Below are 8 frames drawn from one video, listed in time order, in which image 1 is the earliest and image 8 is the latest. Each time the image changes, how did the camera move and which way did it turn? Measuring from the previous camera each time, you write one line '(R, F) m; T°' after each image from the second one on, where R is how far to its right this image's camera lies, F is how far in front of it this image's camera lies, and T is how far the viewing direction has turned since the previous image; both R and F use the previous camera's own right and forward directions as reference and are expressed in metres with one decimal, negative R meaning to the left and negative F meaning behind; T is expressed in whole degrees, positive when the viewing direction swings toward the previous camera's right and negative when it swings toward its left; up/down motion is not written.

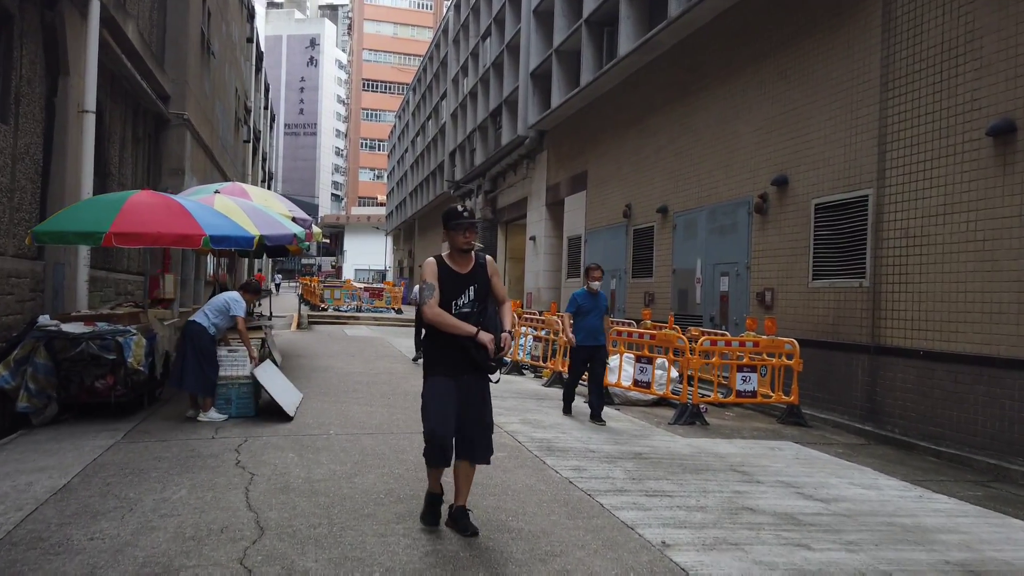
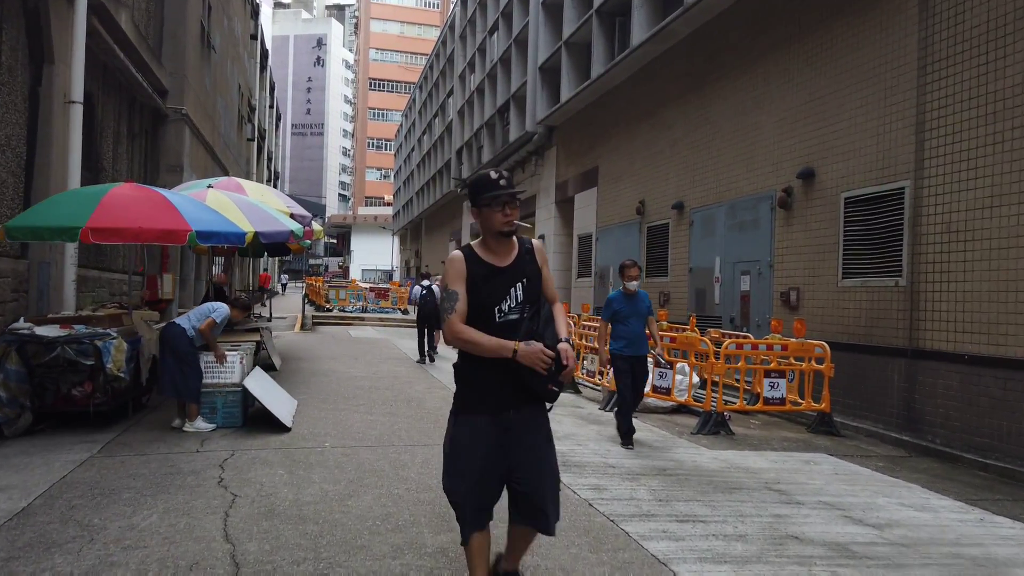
(0.0, +0.6) m; -1°
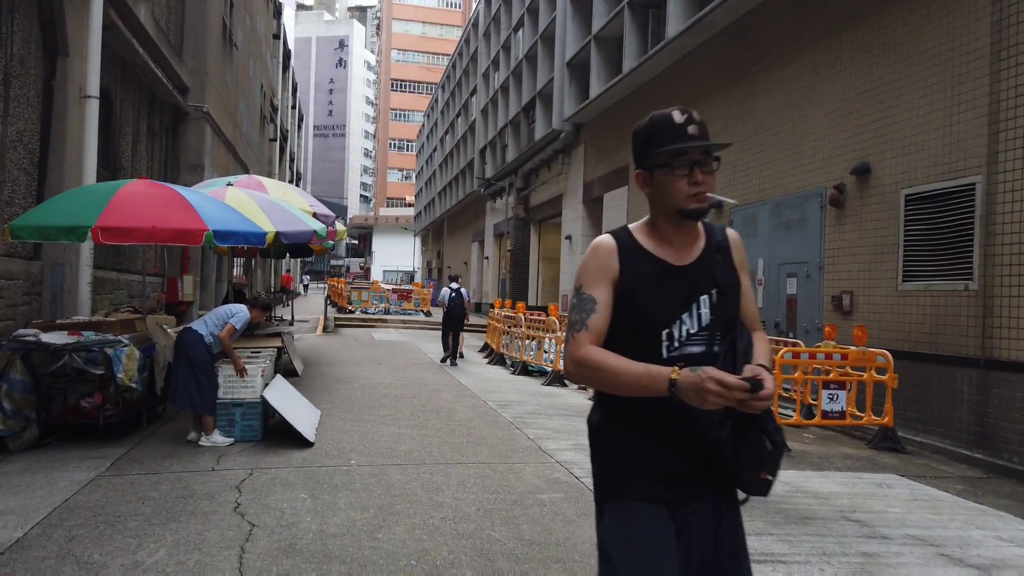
(-0.2, +0.5) m; -2°
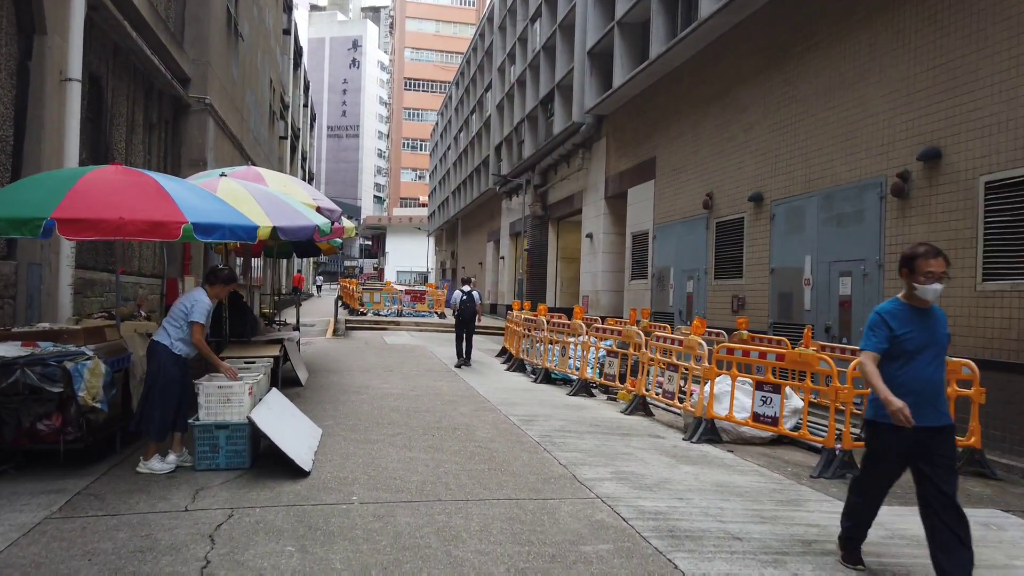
(-0.1, +1.0) m; -1°
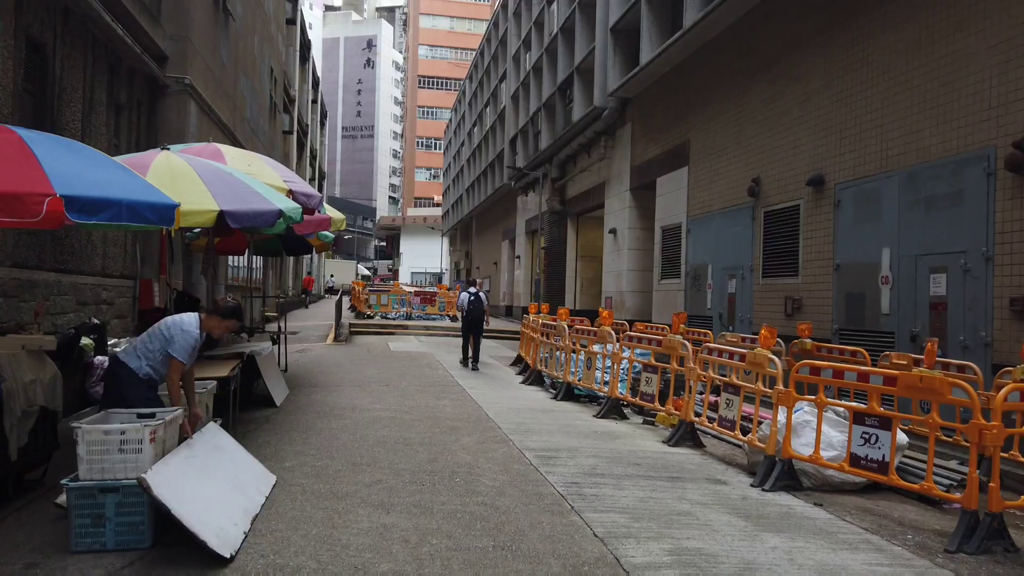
(0.0, +1.7) m; -1°
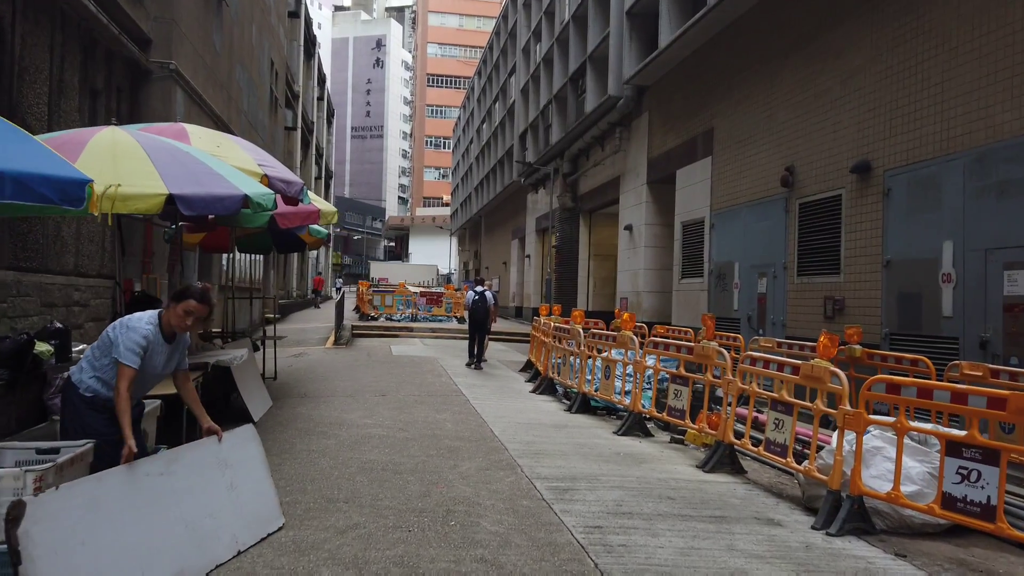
(0.0, +1.0) m; -1°
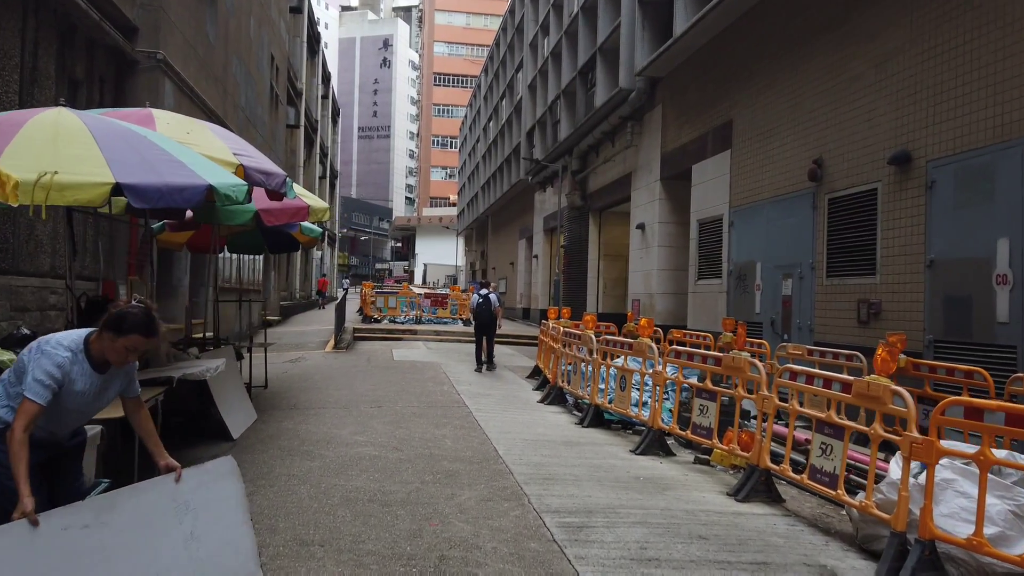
(0.0, +0.7) m; -1°
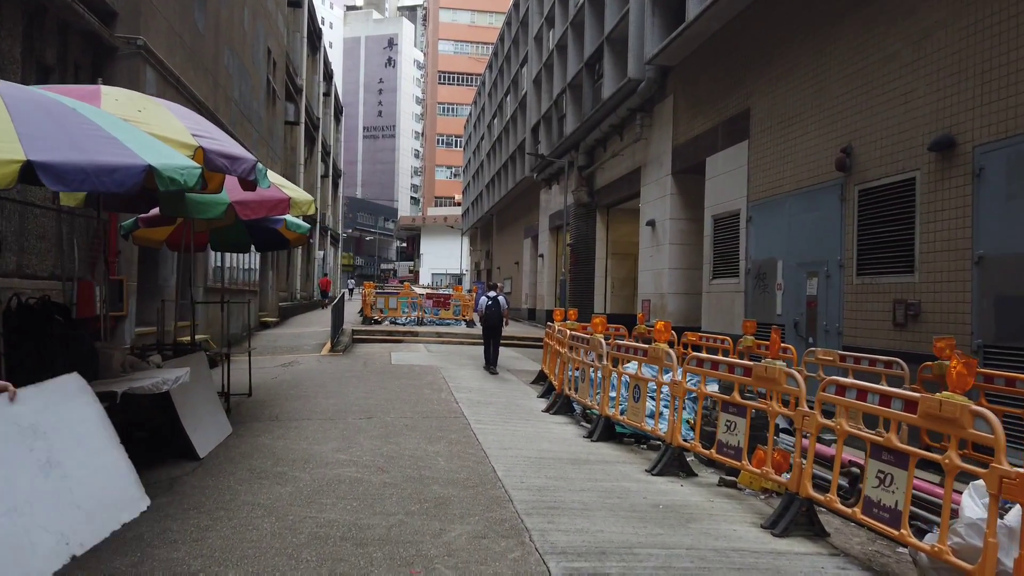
(0.0, +0.8) m; 0°
